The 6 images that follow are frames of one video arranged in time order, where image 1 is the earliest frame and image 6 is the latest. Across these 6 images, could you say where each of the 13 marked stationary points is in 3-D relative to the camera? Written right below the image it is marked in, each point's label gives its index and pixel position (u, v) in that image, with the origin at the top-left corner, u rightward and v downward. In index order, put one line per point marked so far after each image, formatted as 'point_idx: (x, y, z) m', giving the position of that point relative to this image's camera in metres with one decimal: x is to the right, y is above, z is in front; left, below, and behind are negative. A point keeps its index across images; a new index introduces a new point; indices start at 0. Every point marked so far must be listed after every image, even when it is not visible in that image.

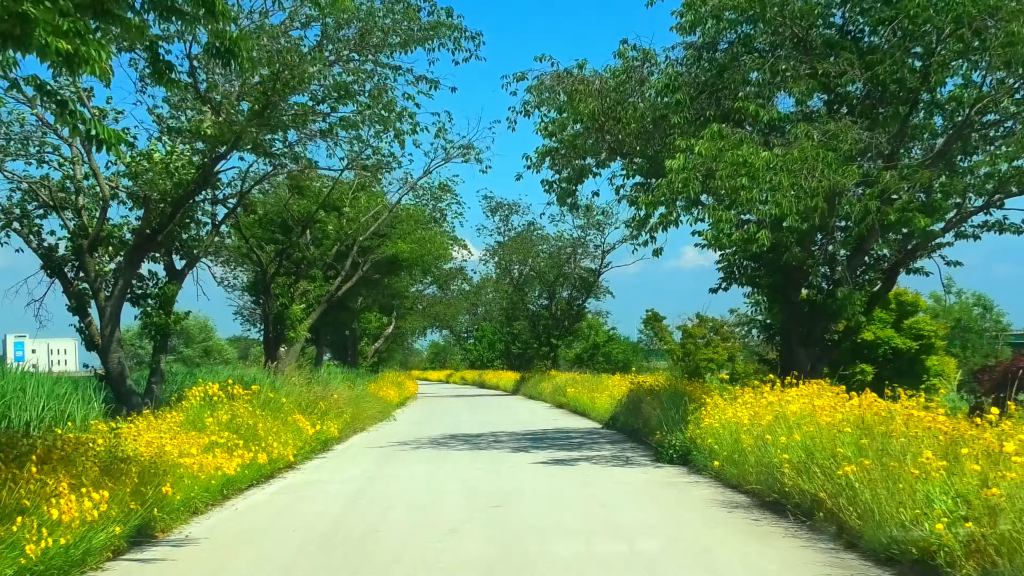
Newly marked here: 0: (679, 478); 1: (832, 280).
0: (+1.2, -1.4, +12.5) m
1: (+3.1, +0.1, +16.6) m
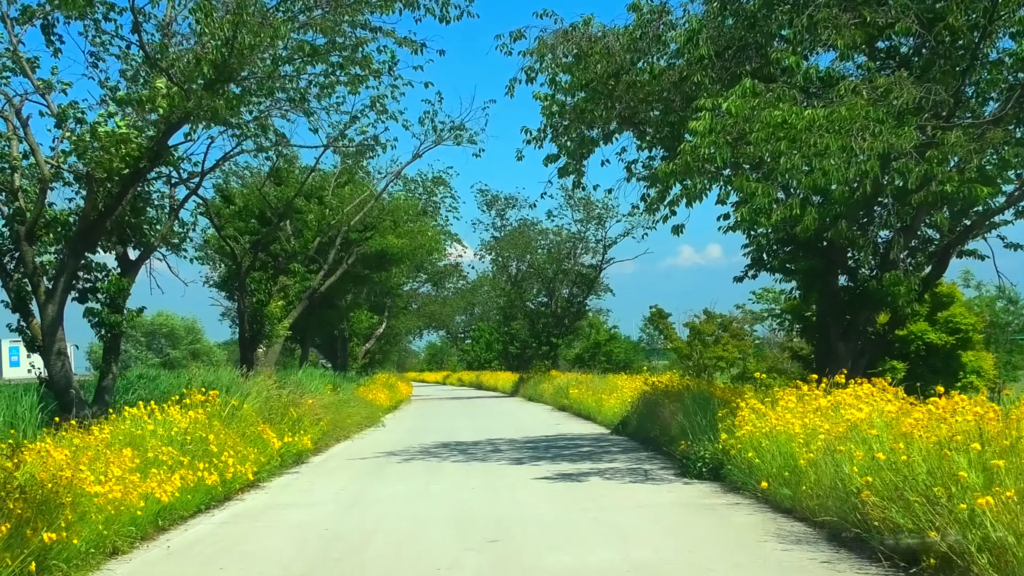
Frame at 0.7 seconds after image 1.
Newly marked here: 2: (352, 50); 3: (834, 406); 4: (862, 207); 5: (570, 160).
0: (+1.2, -1.3, +10.4) m
1: (+3.1, +0.2, +14.5) m
2: (-1.4, +2.1, +15.4) m
3: (+1.9, -0.7, +10.0) m
4: (+2.6, +0.6, +12.8) m
5: (+0.6, +1.2, +16.7) m
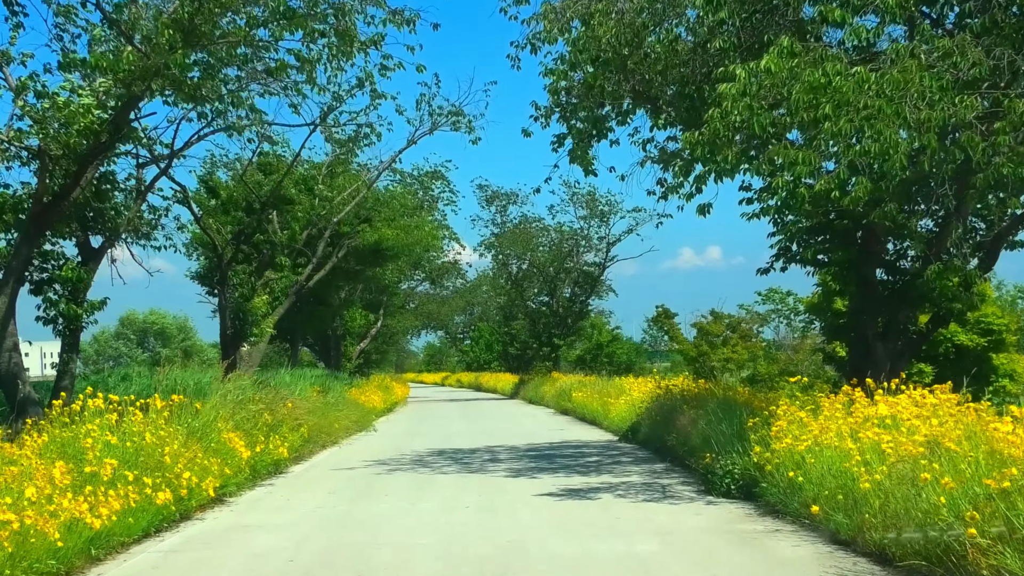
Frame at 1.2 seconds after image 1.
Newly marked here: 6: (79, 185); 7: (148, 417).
0: (+1.2, -1.2, +8.9) m
1: (+3.1, +0.2, +13.0) m
2: (-1.4, +2.2, +13.9) m
3: (+1.9, -0.6, +8.5) m
4: (+2.6, +0.7, +11.3) m
5: (+0.6, +1.3, +15.2) m
6: (-3.4, +0.8, +13.5) m
7: (-2.3, -0.8, +11.1) m
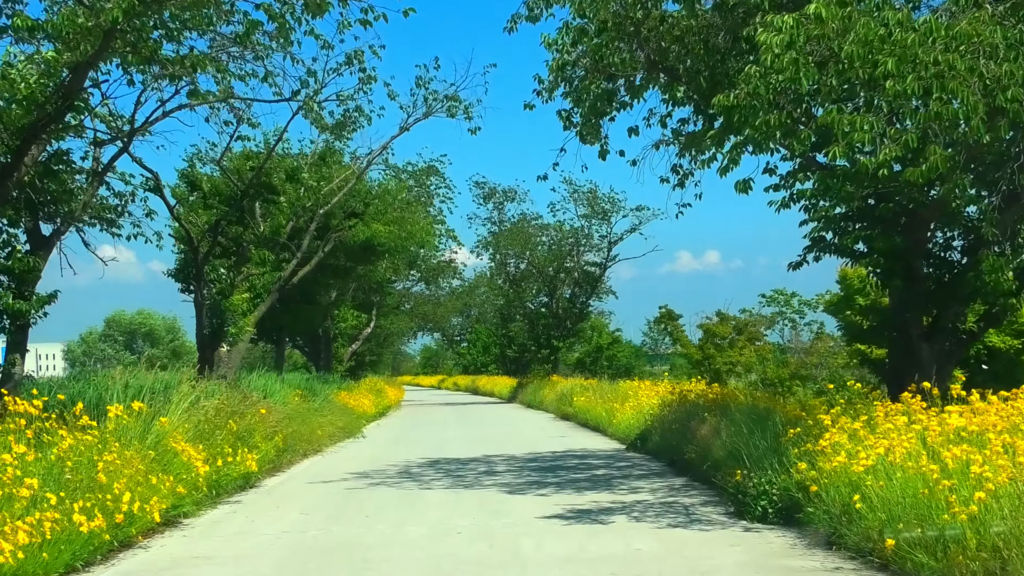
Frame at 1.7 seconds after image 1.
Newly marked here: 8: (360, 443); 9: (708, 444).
0: (+1.2, -1.1, +7.4) m
1: (+3.1, +0.3, +11.5) m
2: (-1.4, +2.2, +12.4) m
3: (+1.9, -0.6, +7.0) m
4: (+2.6, +0.7, +9.8) m
5: (+0.6, +1.3, +13.7) m
6: (-3.4, +0.9, +12.0) m
7: (-2.4, -0.8, +9.6) m
8: (-1.7, -1.8, +19.8) m
9: (+1.3, -1.0, +11.6) m
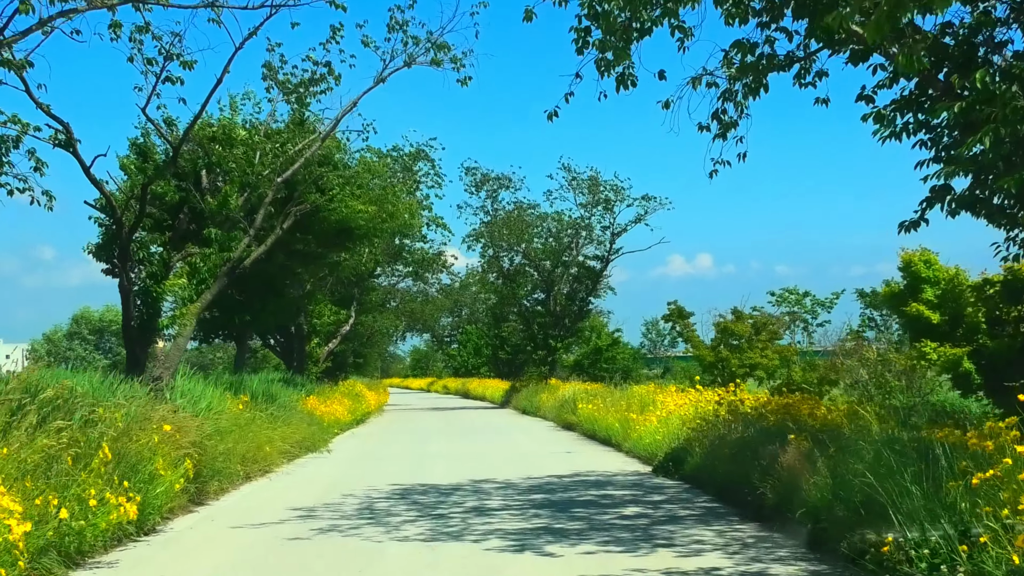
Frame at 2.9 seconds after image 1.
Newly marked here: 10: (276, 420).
0: (+1.2, -1.0, +3.8) m
1: (+3.1, +0.4, +8.0) m
2: (-1.4, +2.4, +8.8) m
3: (+1.9, -0.4, +3.5) m
4: (+2.6, +0.9, +6.2) m
5: (+0.6, +1.5, +10.1) m
6: (-3.4, +1.0, +8.4) m
7: (-2.3, -0.6, +6.0) m
8: (-1.8, -1.6, +16.2) m
9: (+1.3, -0.9, +8.1) m
10: (-2.2, -1.3, +16.4) m
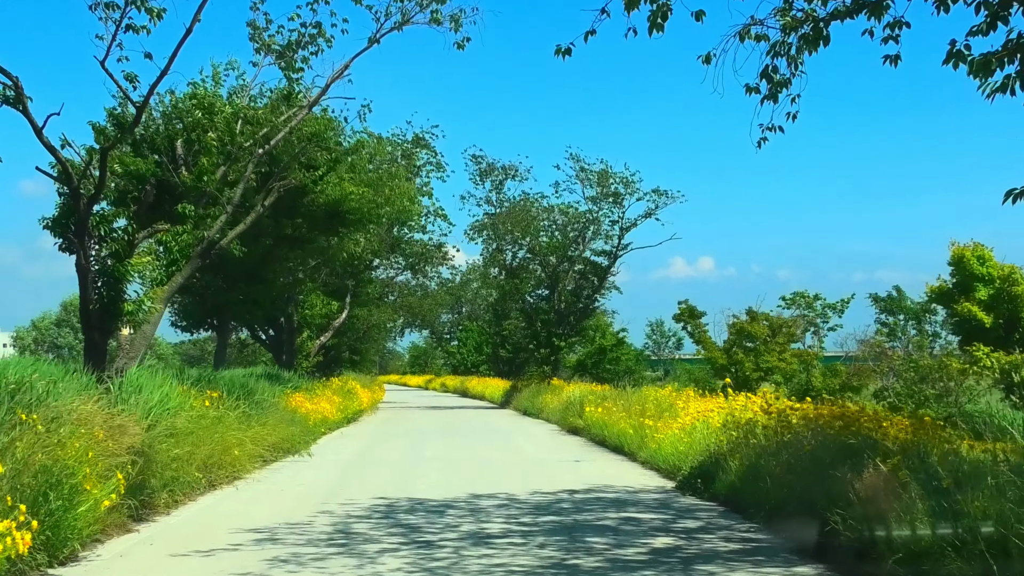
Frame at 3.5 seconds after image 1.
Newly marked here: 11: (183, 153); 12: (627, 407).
0: (+1.3, -0.9, +2.0) m
1: (+3.1, +0.5, +6.2) m
2: (-1.3, +2.5, +7.0) m
3: (+2.0, -0.4, +1.7) m
4: (+2.7, +0.9, +4.5) m
5: (+0.7, +1.6, +8.3) m
6: (-3.3, +1.2, +6.6) m
7: (-2.3, -0.4, +4.3) m
8: (-1.8, -1.5, +14.4) m
9: (+1.3, -0.8, +6.3) m
10: (-2.2, -1.1, +14.7) m
11: (-3.1, +1.3, +16.1) m
12: (+1.3, -1.3, +19.1) m
